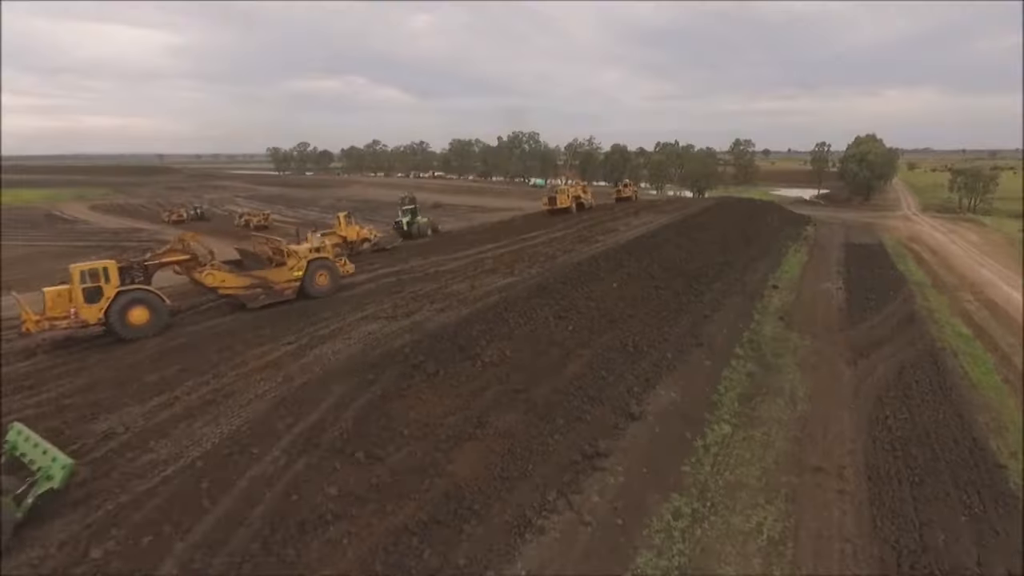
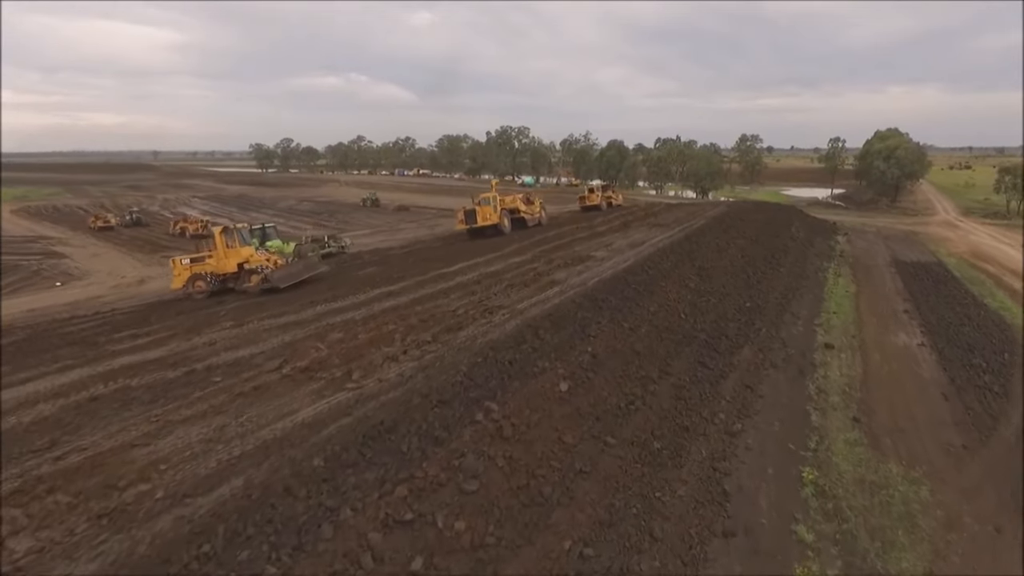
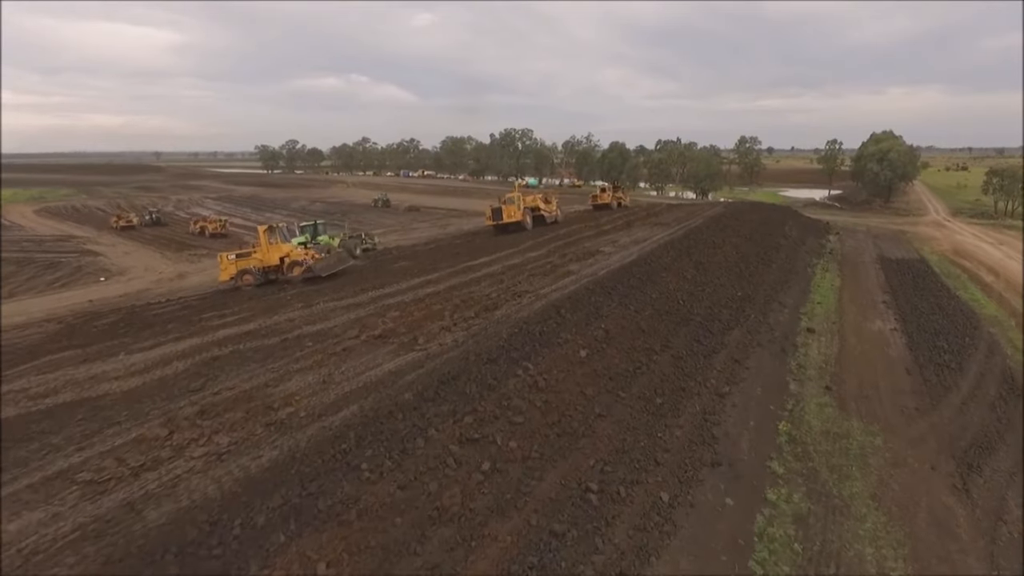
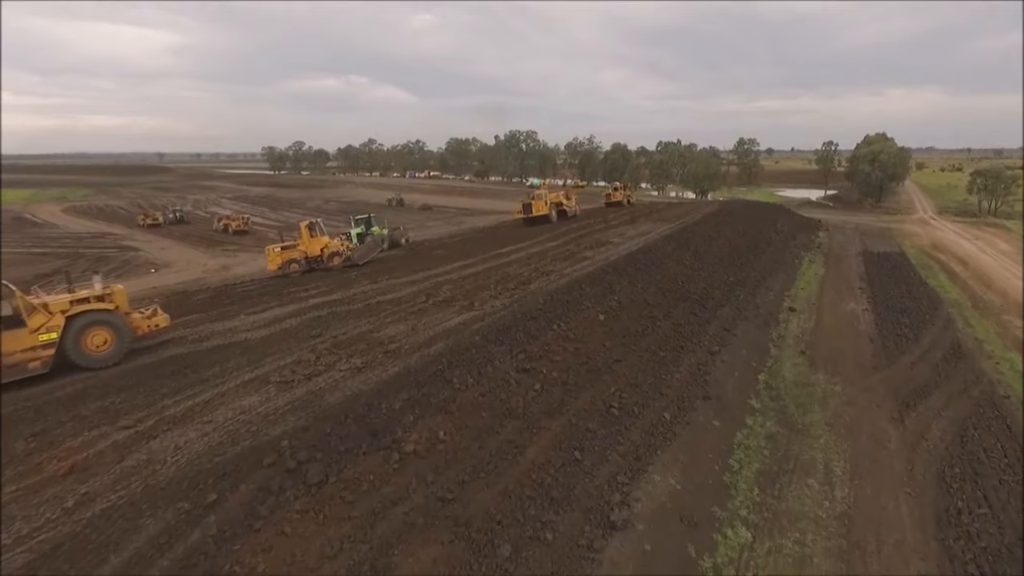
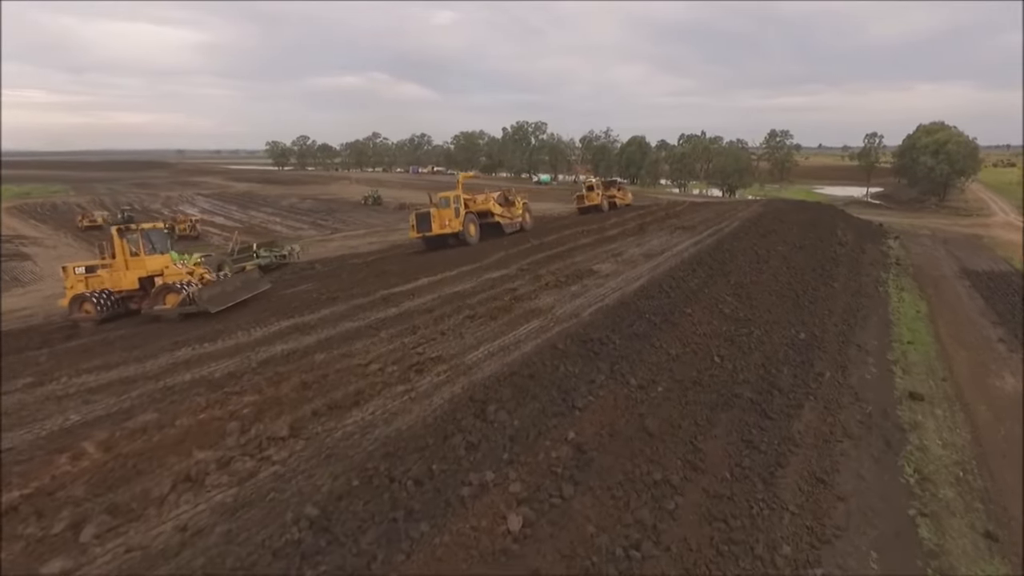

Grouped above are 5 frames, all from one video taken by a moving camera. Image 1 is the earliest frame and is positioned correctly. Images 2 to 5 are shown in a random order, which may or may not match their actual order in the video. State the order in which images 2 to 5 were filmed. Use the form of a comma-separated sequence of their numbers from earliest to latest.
4, 3, 2, 5
